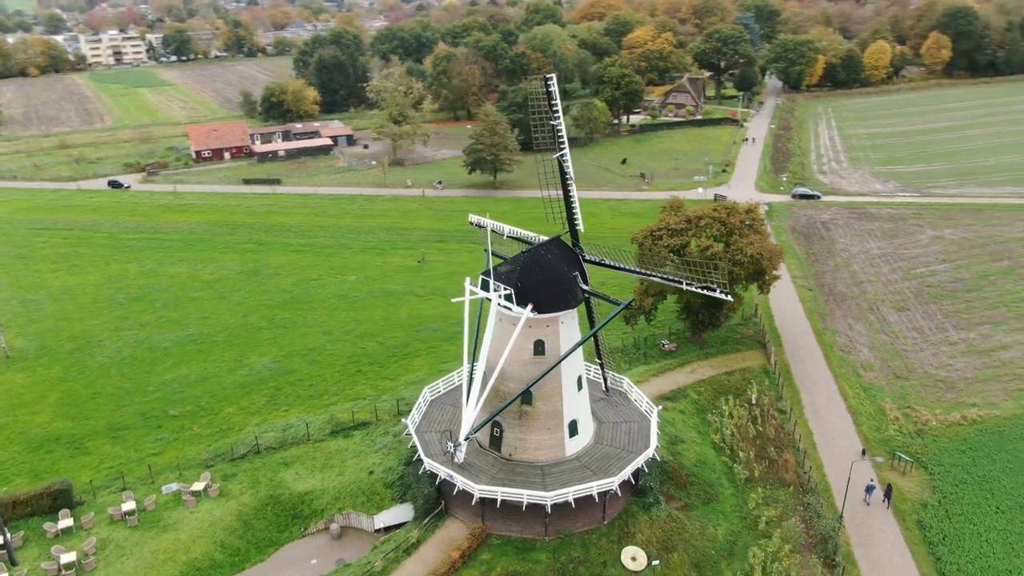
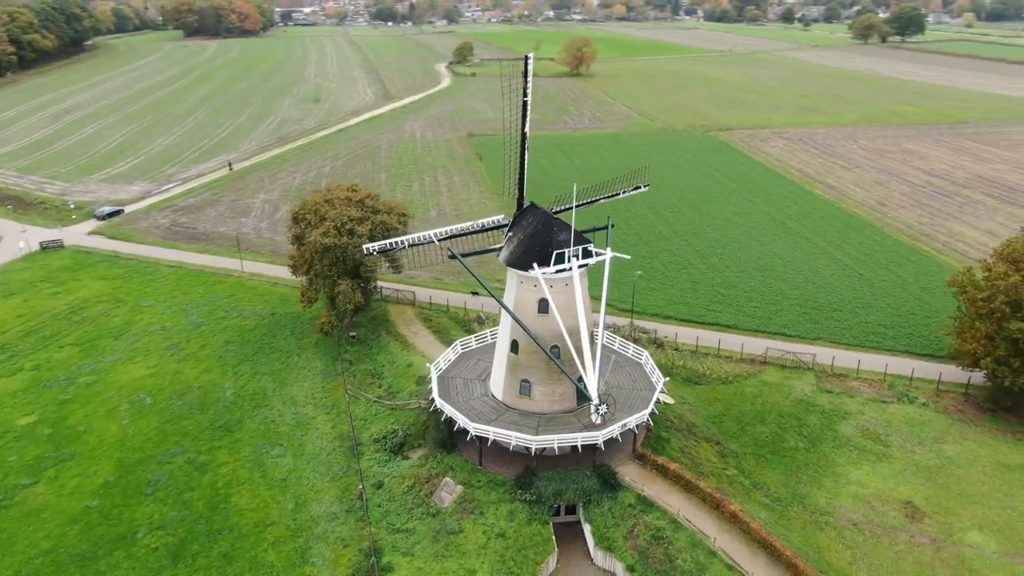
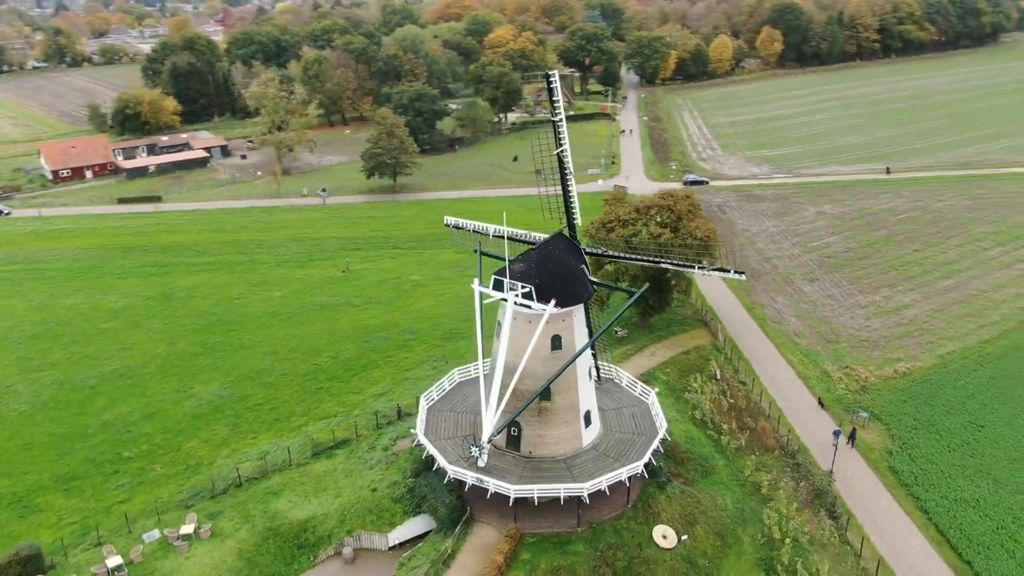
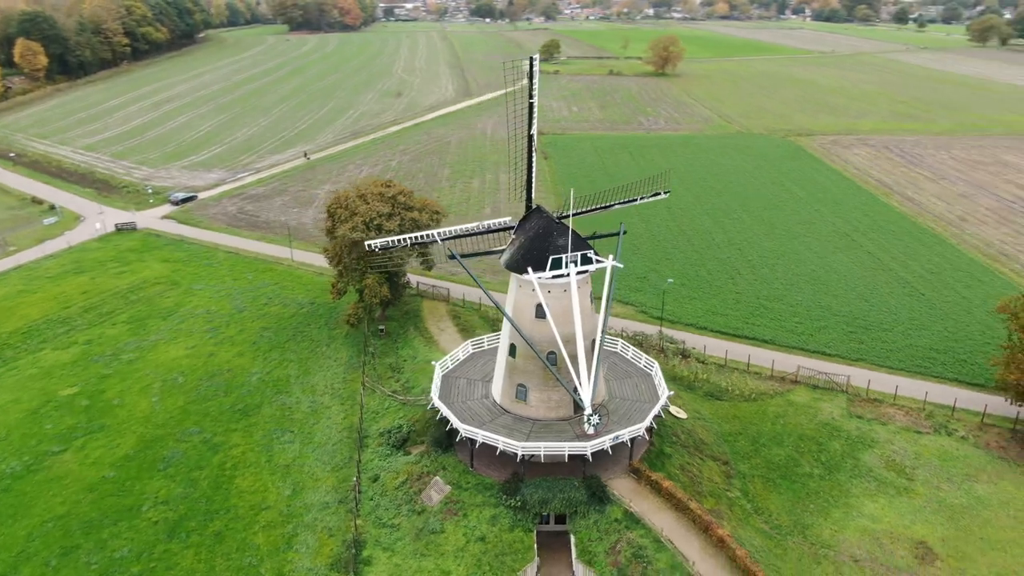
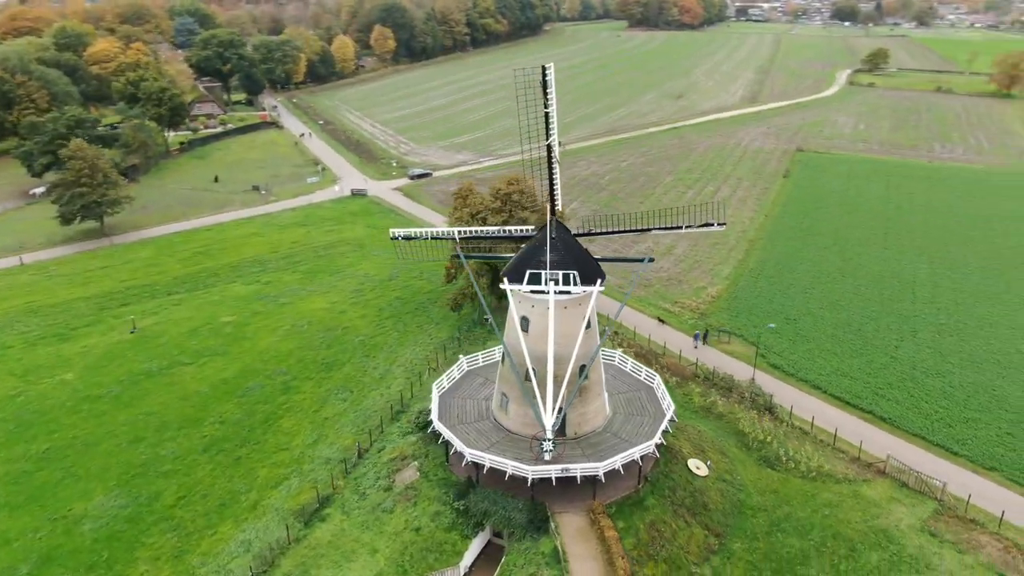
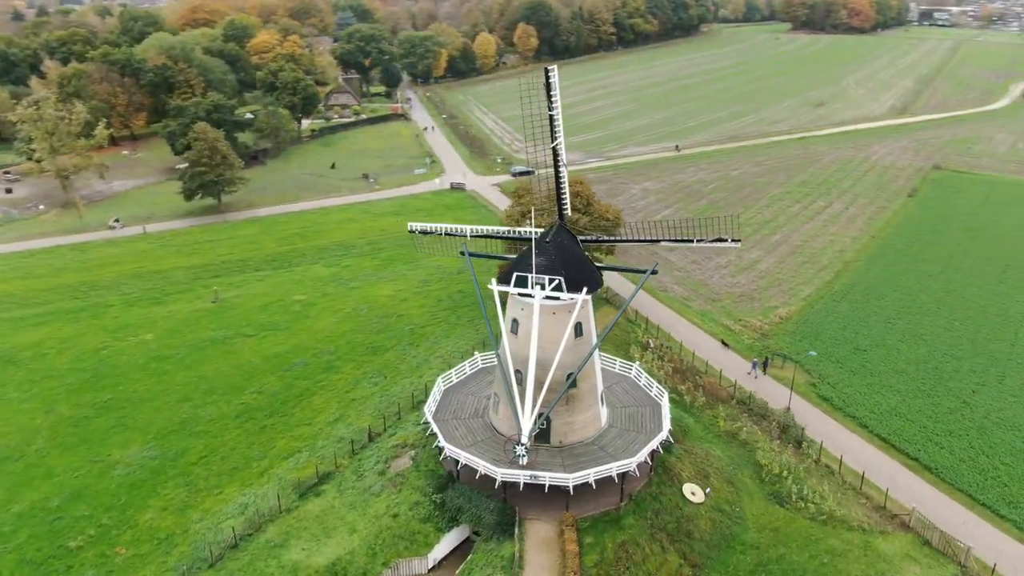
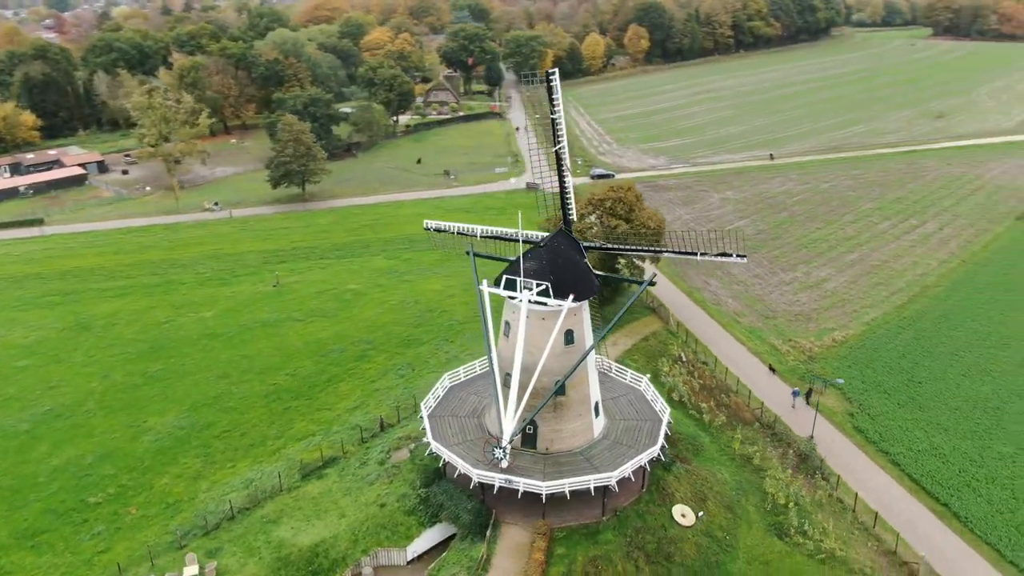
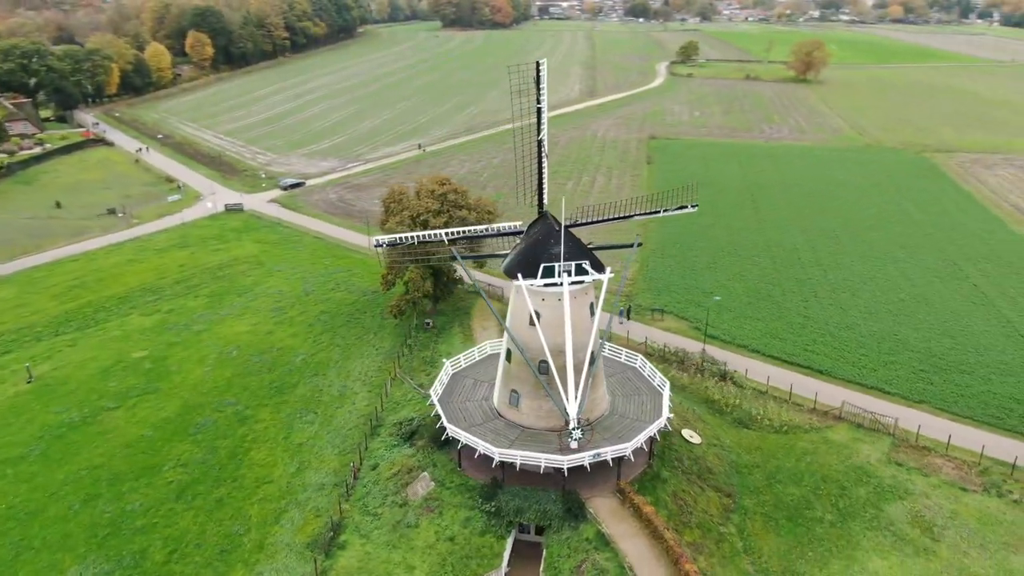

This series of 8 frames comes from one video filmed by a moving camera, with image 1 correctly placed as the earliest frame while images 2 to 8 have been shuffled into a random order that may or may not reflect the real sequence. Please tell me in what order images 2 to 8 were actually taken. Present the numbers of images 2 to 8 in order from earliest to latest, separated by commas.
3, 7, 6, 5, 8, 4, 2
